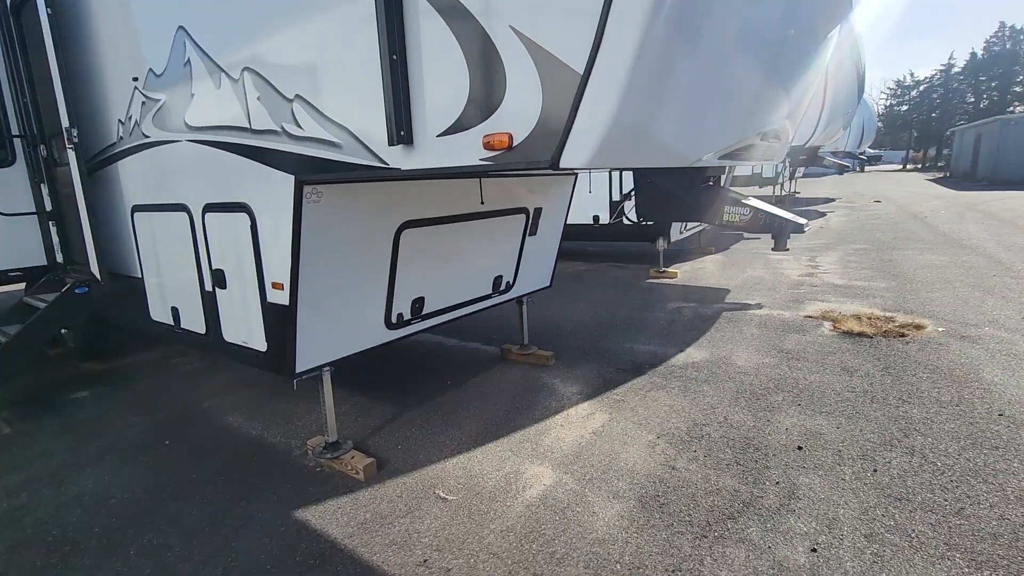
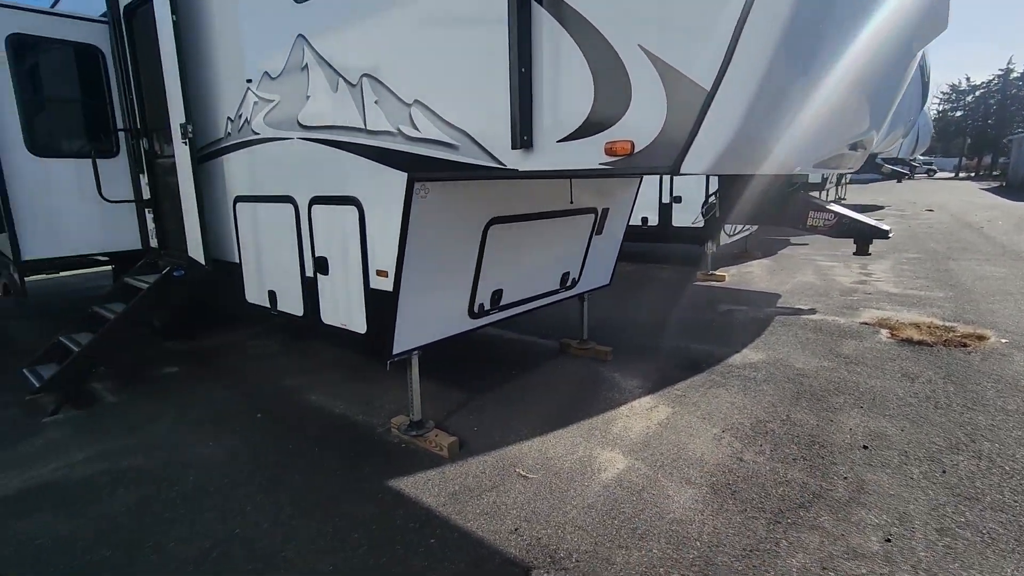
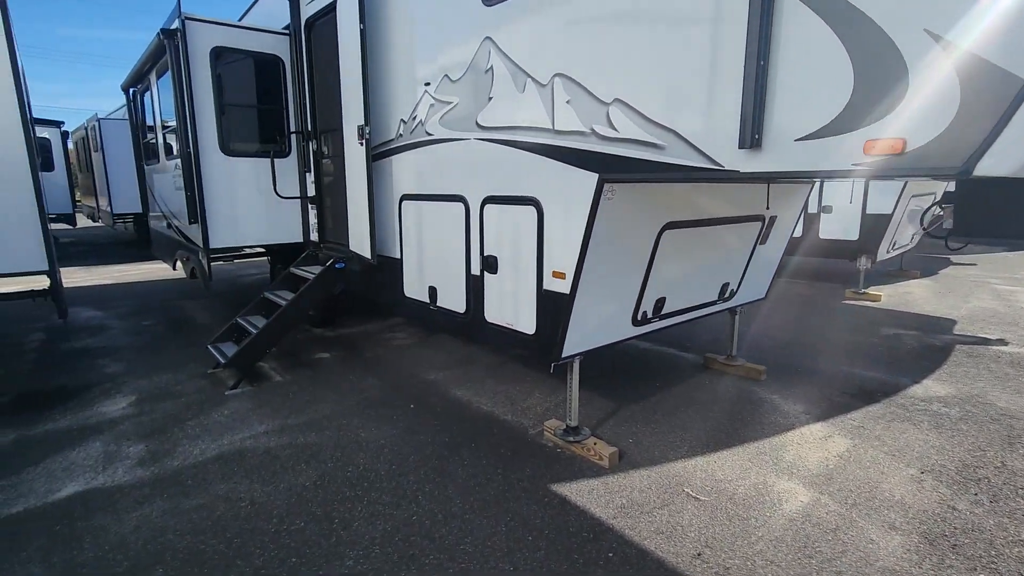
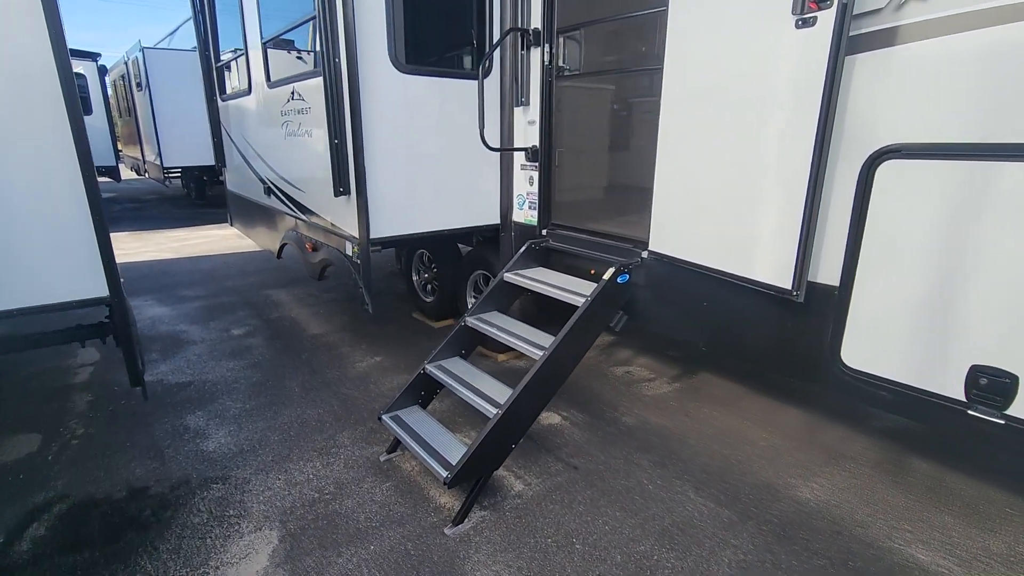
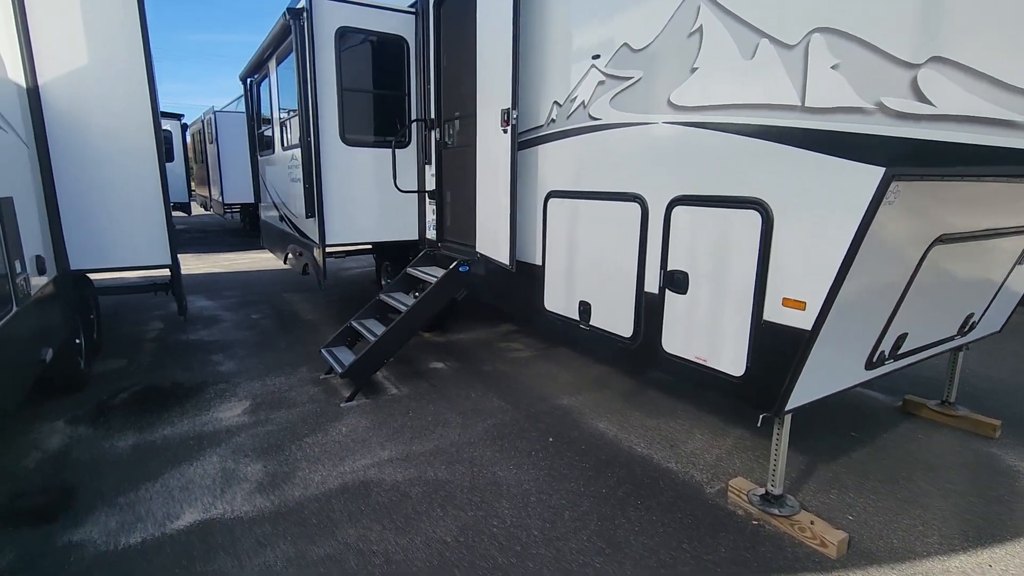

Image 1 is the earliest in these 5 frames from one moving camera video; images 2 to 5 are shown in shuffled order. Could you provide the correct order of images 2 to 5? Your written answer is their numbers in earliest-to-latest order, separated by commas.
2, 3, 5, 4
